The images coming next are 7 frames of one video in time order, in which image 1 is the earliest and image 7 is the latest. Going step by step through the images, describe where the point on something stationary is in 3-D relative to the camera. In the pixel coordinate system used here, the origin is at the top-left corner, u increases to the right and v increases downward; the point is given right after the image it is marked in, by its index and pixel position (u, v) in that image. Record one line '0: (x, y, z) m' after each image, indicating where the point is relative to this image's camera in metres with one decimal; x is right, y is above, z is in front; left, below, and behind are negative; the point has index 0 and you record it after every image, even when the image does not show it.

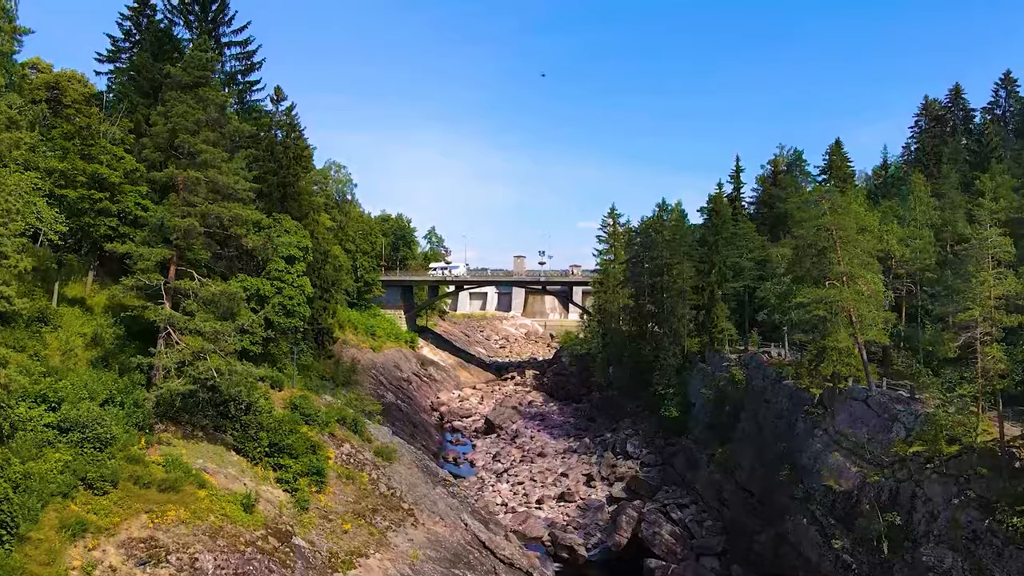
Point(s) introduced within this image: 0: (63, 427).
0: (-14.0, -4.3, +18.6) m
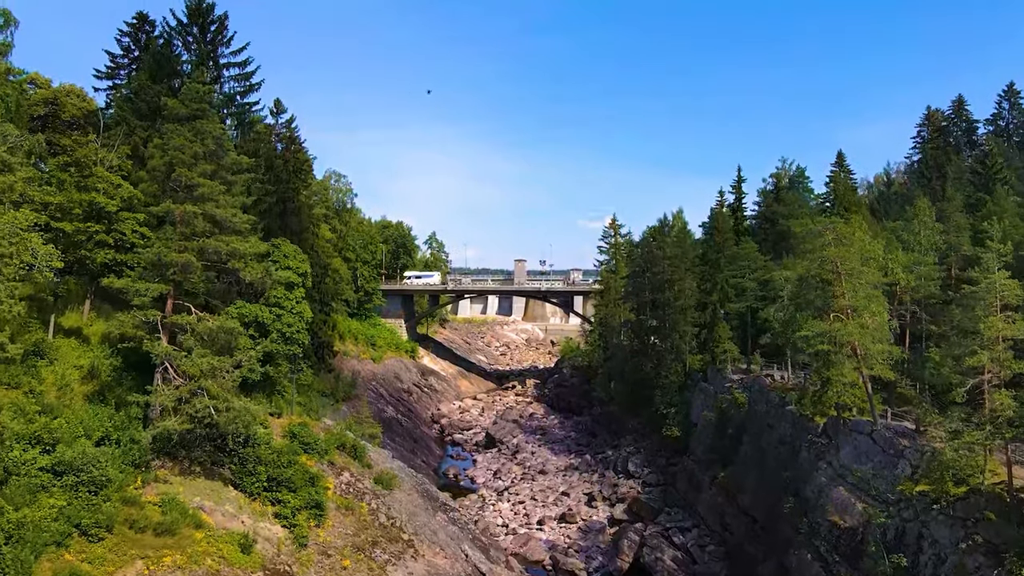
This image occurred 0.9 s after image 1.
0: (-14.0, -5.6, +18.4) m
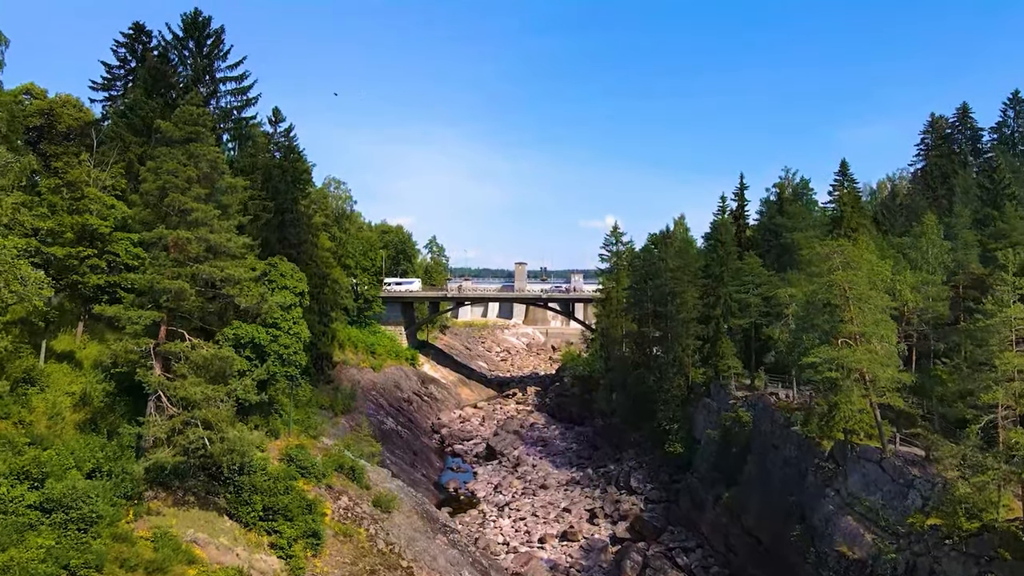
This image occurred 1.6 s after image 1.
0: (-14.0, -6.6, +17.9) m
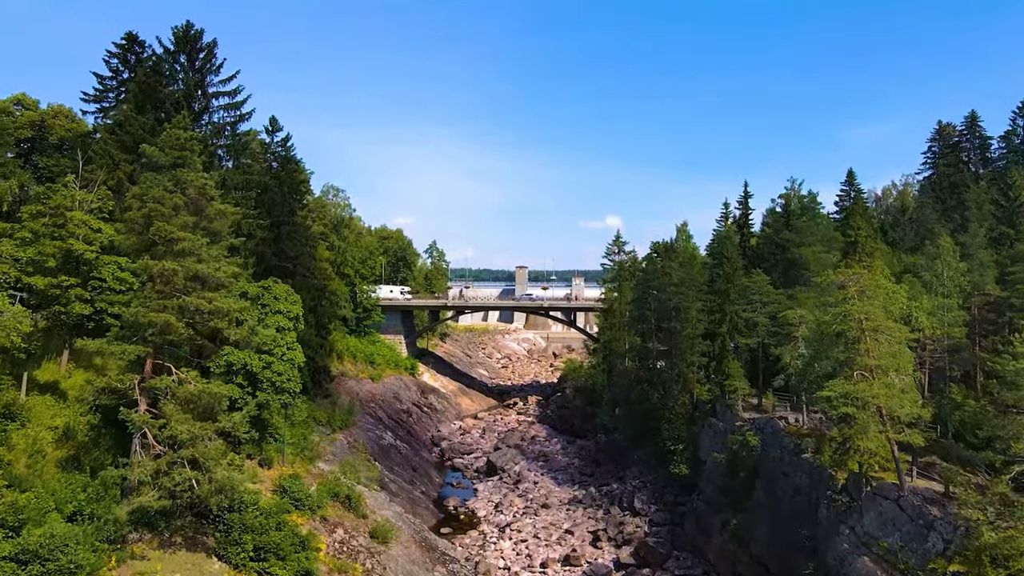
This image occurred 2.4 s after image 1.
0: (-13.9, -7.7, +16.9) m
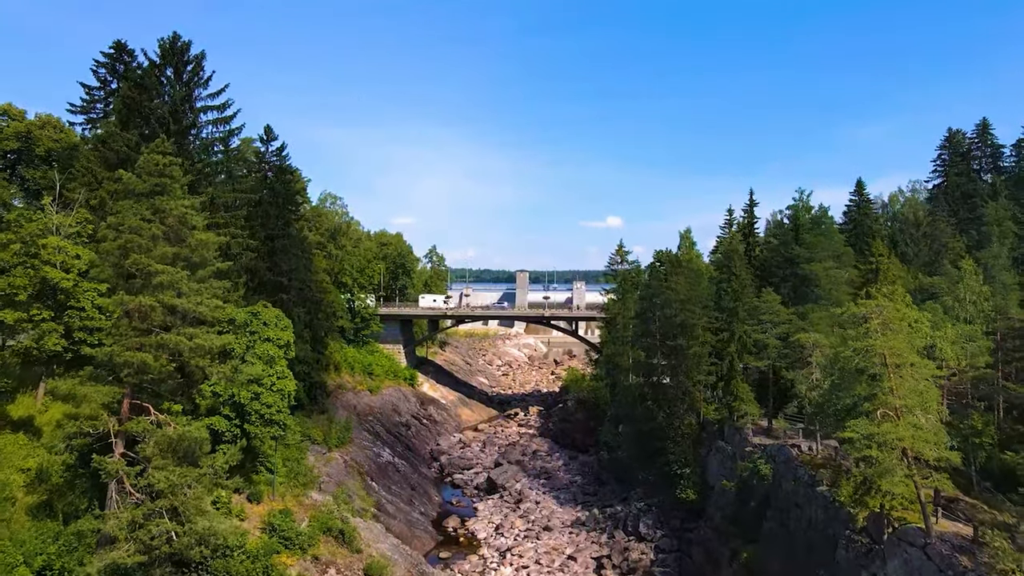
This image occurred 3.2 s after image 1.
0: (-13.9, -8.8, +15.6) m
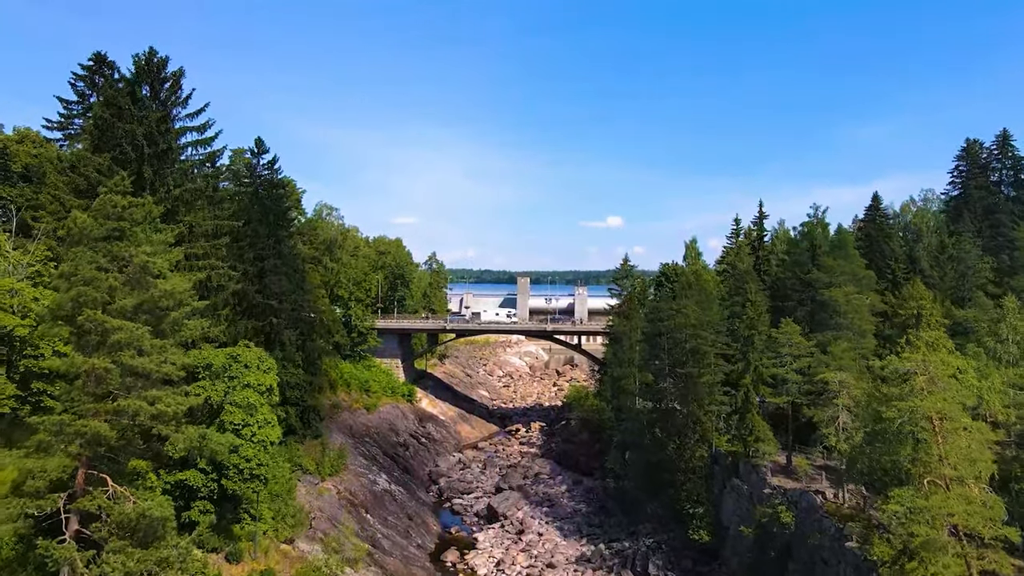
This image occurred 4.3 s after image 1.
0: (-13.8, -10.5, +13.5) m
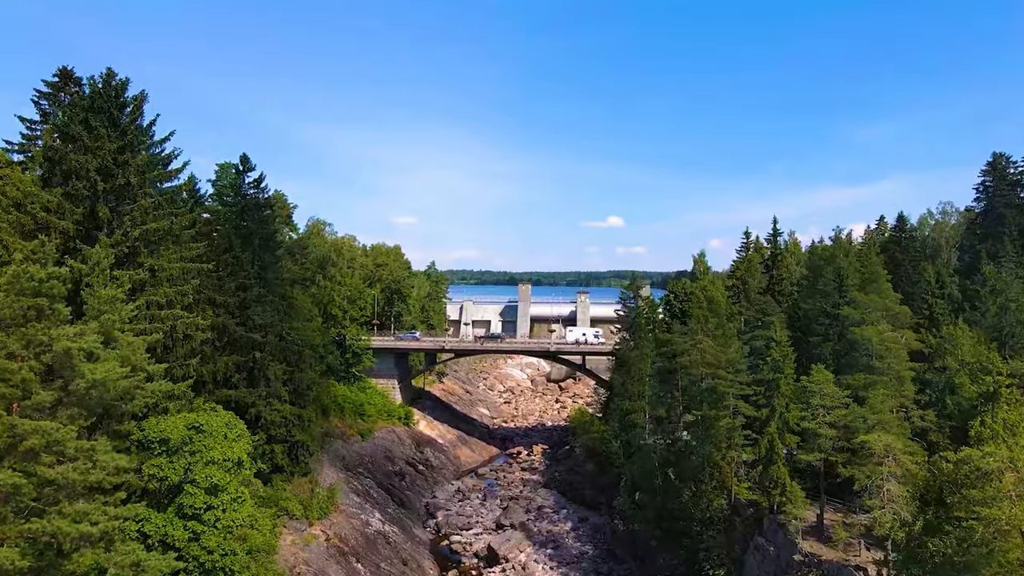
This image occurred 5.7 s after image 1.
0: (-13.7, -12.7, +10.3) m
